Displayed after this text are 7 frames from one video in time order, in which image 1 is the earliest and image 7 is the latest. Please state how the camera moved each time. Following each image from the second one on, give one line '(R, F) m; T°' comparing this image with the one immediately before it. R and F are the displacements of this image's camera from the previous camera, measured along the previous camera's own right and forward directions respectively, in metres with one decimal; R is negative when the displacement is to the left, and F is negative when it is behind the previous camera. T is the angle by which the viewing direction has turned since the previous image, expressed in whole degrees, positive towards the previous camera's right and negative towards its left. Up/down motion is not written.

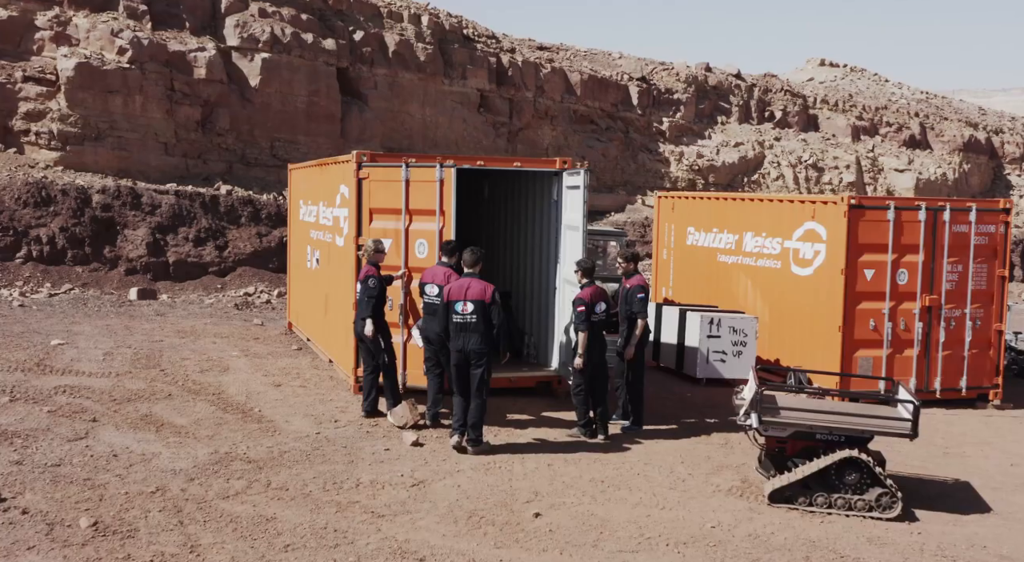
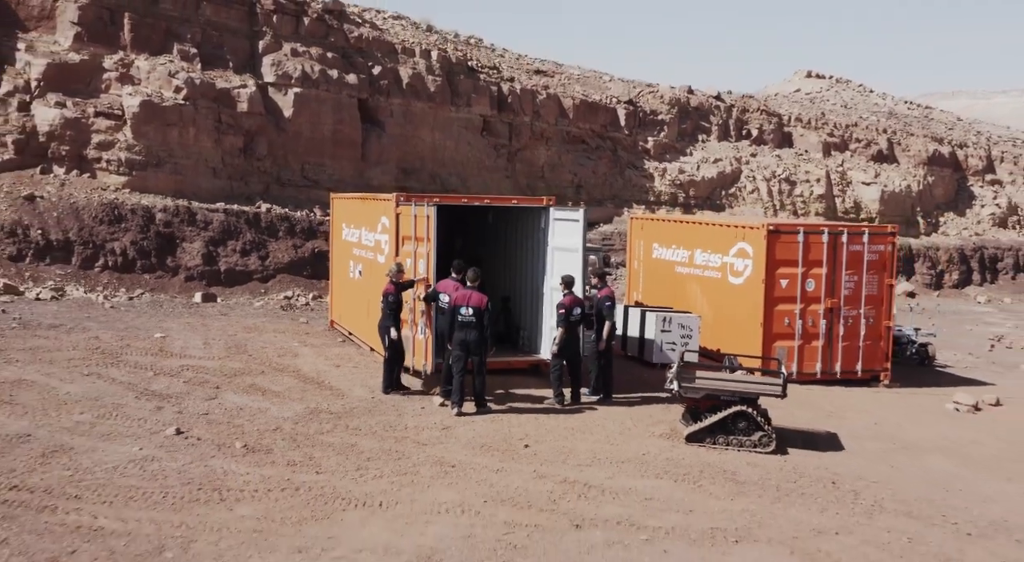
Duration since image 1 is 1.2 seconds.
(0.0, -3.2) m; 0°
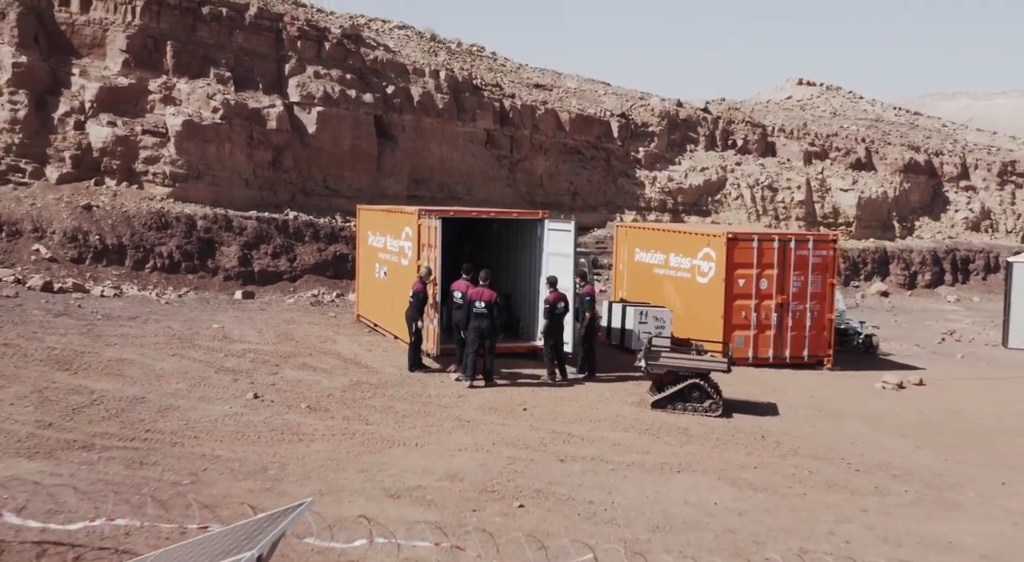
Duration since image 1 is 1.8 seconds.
(0.0, -2.6) m; 0°
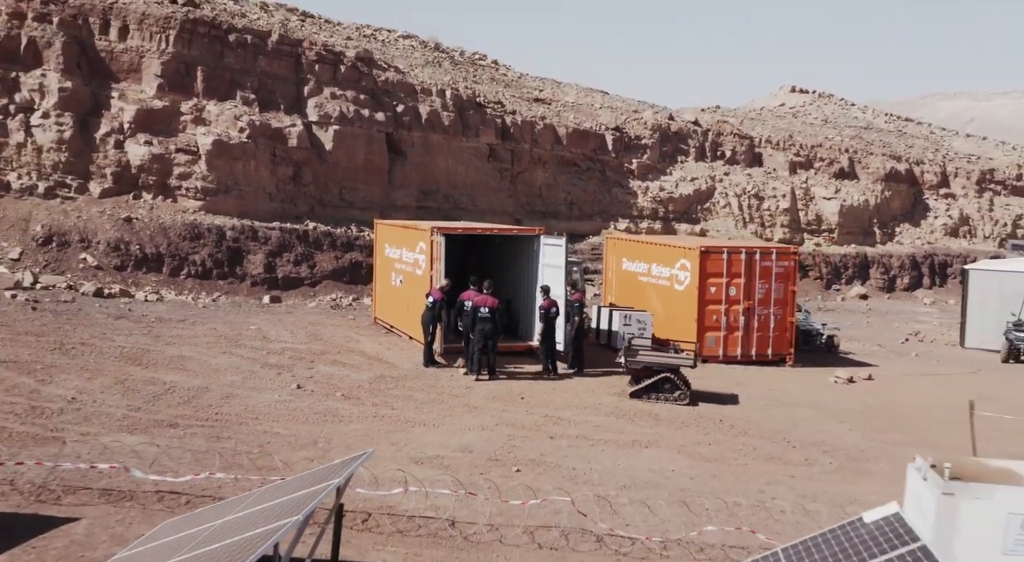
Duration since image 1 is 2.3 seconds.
(0.0, -2.3) m; 0°
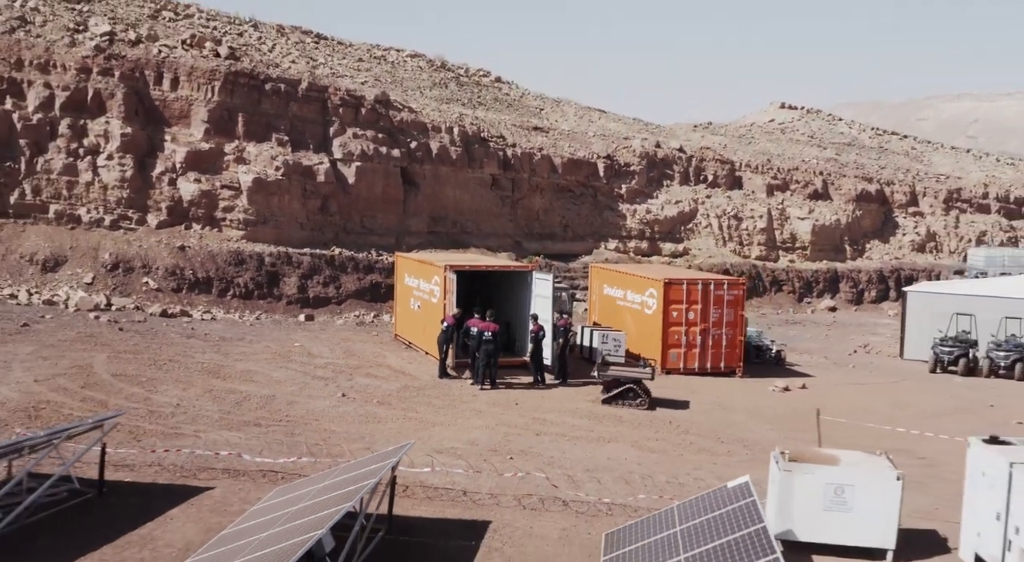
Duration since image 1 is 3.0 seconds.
(+0.1, -4.1) m; 0°
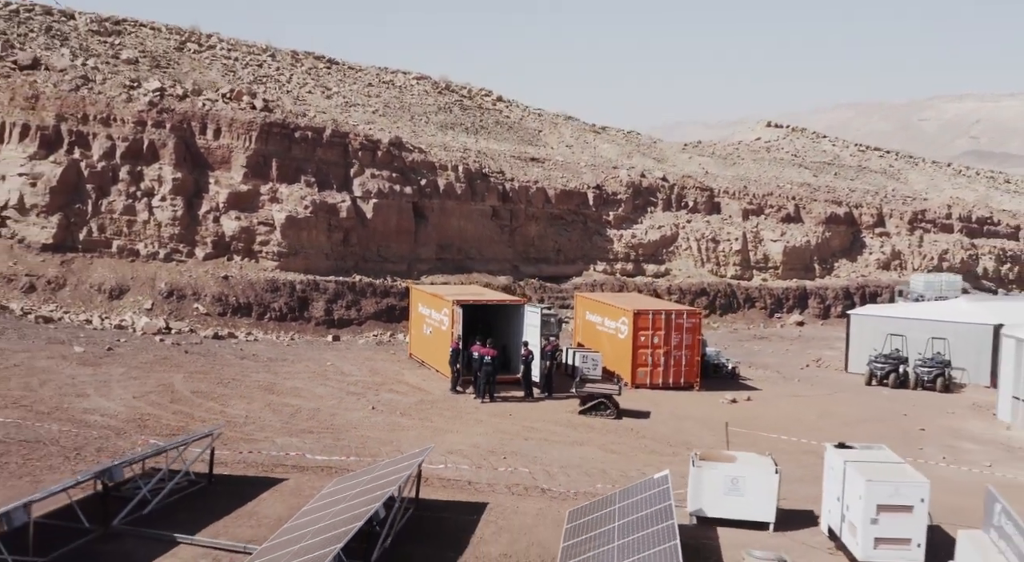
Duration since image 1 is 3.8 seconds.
(+0.2, -4.7) m; 0°
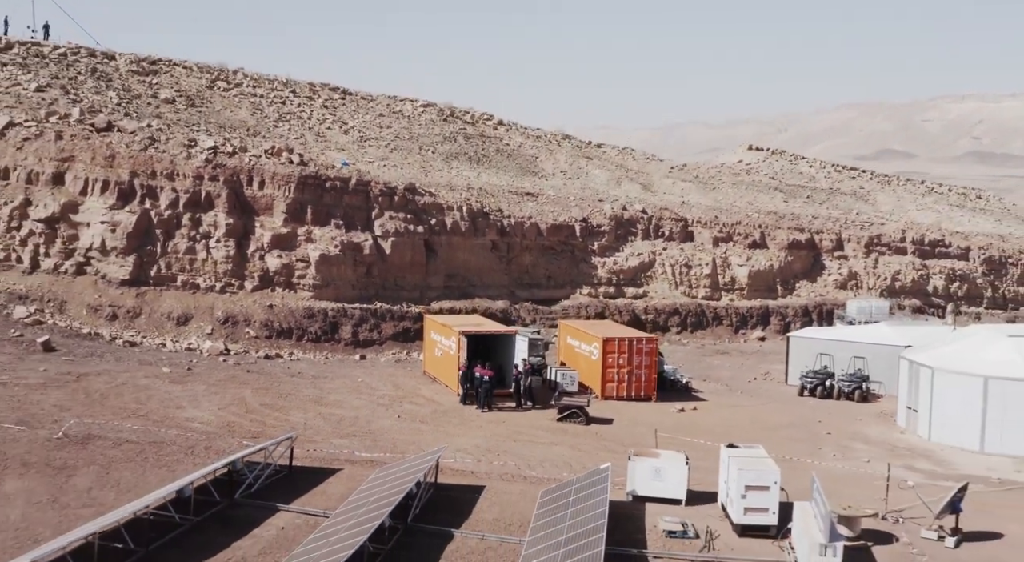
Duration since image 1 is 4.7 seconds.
(+0.3, -7.0) m; 0°
